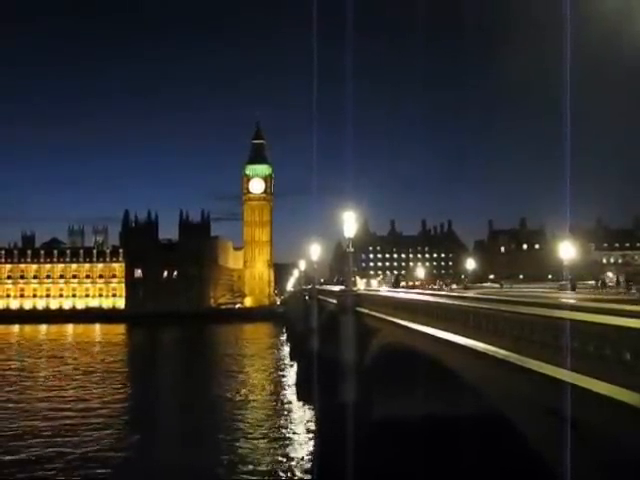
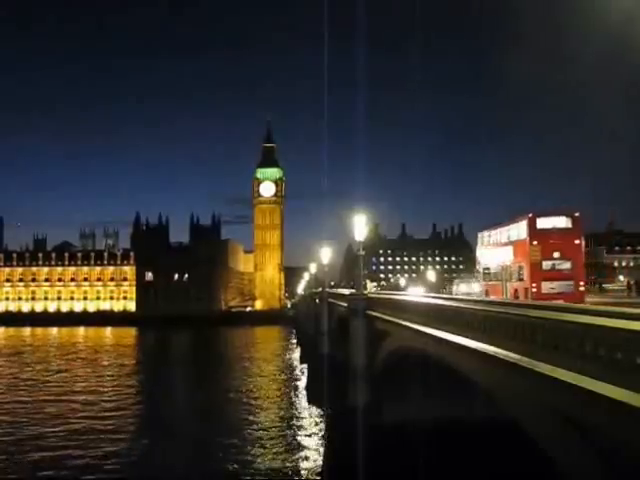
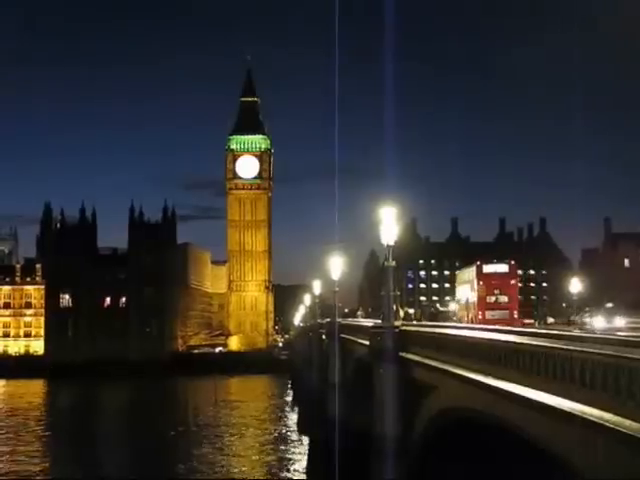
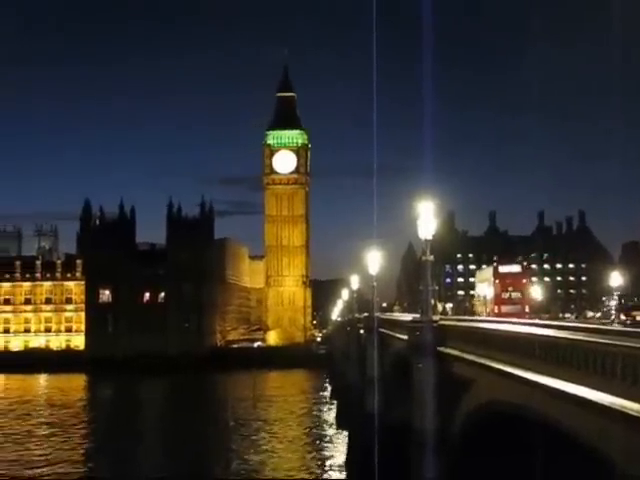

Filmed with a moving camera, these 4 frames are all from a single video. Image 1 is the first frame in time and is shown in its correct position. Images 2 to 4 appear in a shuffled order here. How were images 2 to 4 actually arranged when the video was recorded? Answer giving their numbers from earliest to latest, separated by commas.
2, 3, 4
